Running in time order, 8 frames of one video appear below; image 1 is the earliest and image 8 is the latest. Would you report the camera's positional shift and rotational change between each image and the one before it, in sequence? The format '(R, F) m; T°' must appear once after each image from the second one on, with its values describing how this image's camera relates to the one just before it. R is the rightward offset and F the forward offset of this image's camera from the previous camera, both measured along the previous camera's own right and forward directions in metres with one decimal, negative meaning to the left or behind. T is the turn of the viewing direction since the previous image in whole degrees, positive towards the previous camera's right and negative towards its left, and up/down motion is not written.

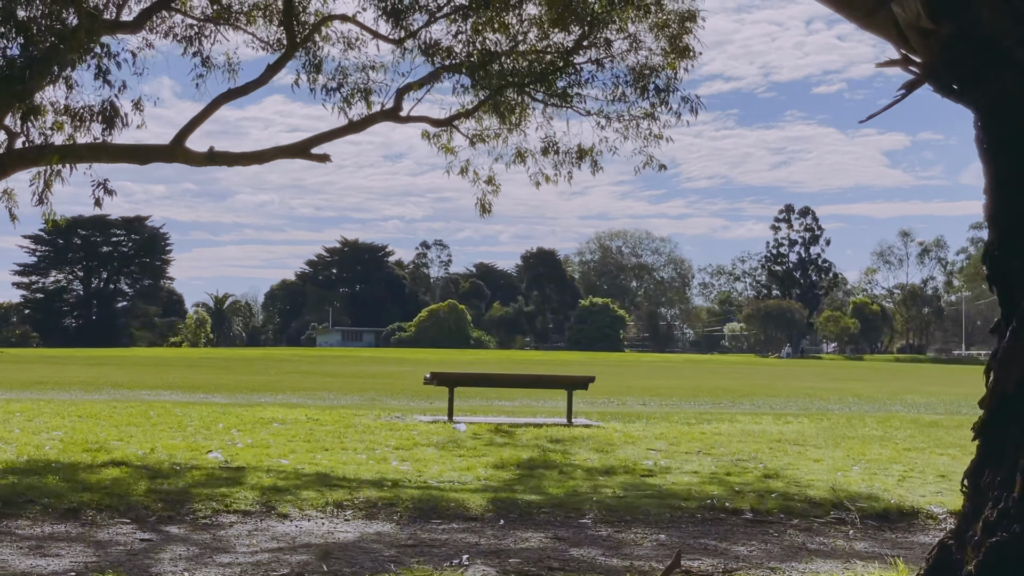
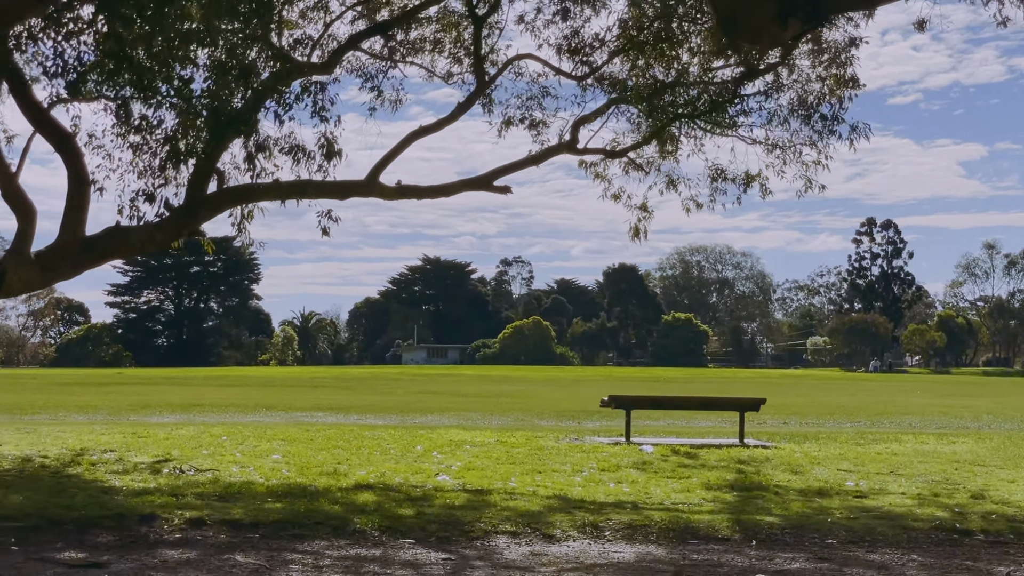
(-0.9, -0.5) m; -3°
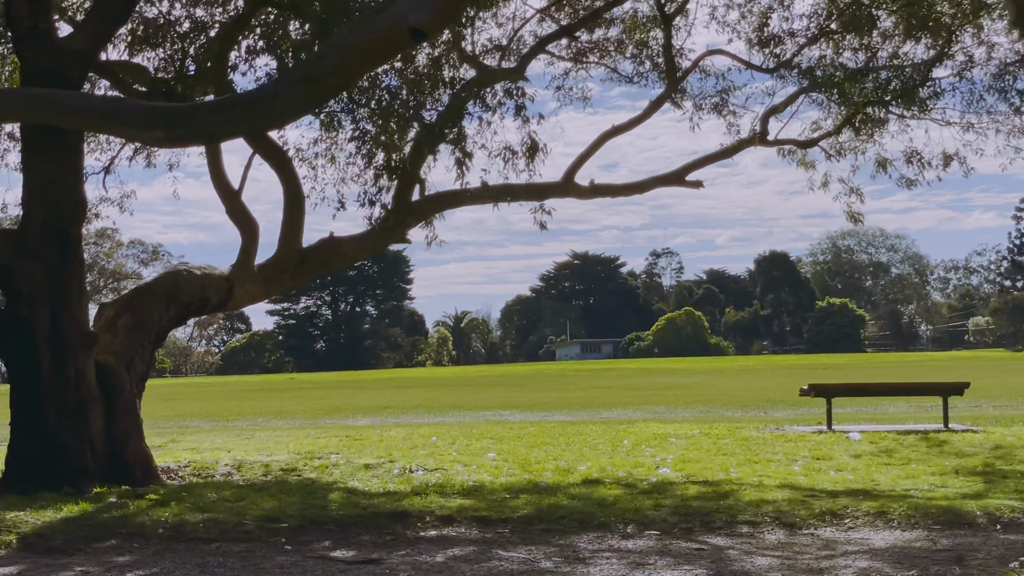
(-0.5, -0.2) m; -6°
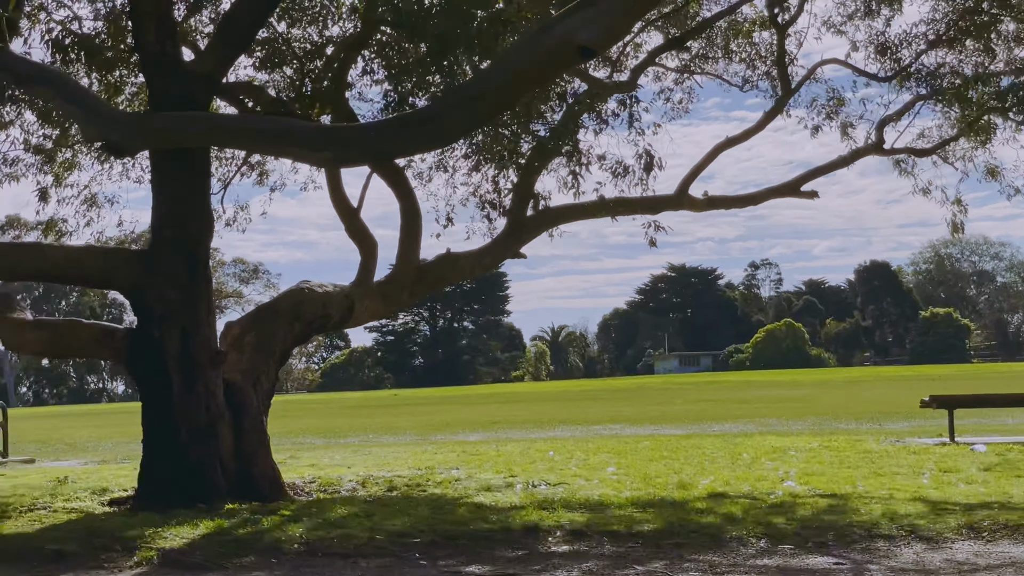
(-0.2, 0.0) m; -4°
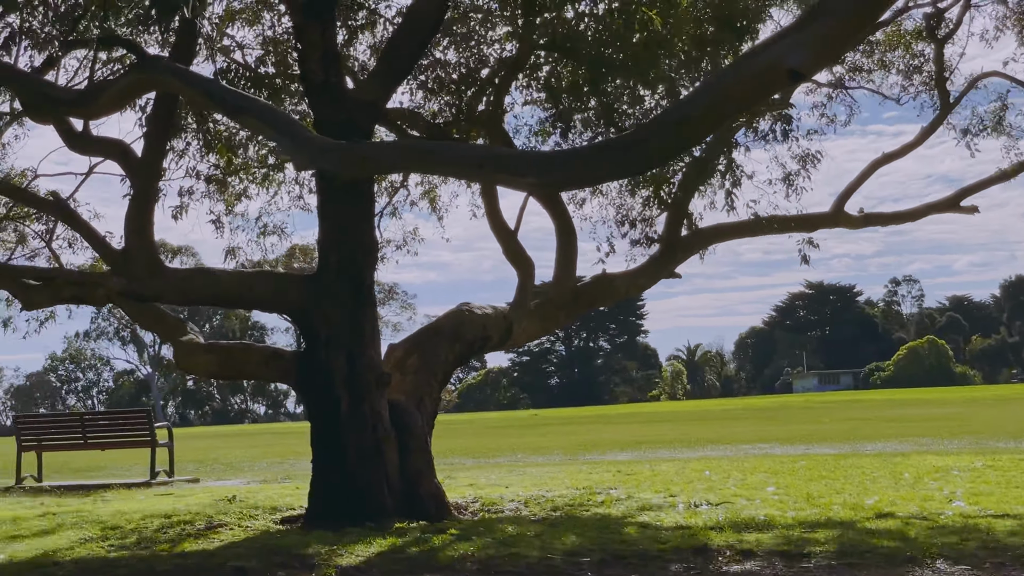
(-0.2, -0.1) m; -5°
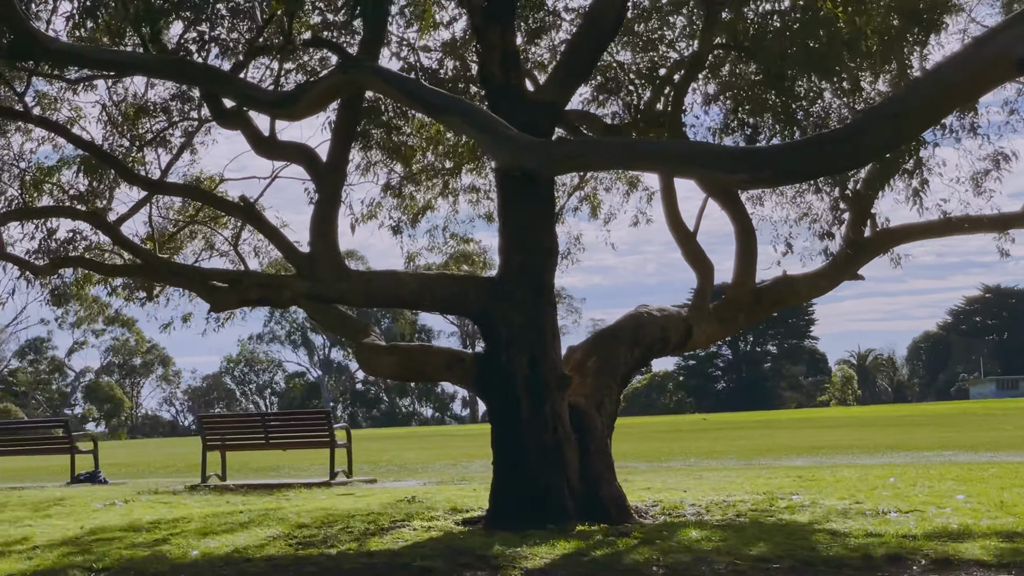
(-0.1, +0.1) m; -6°
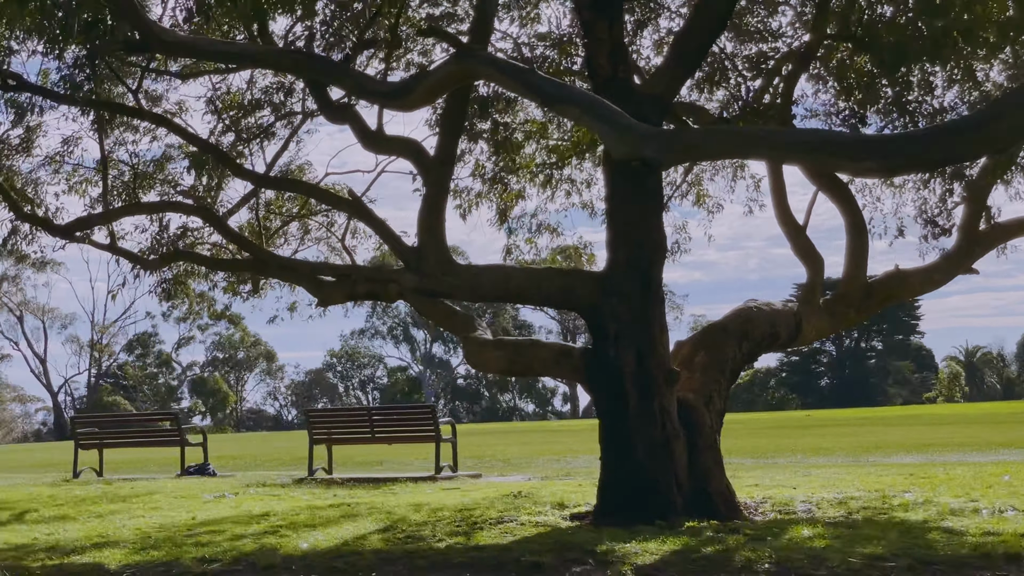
(0.0, 0.0) m; -4°
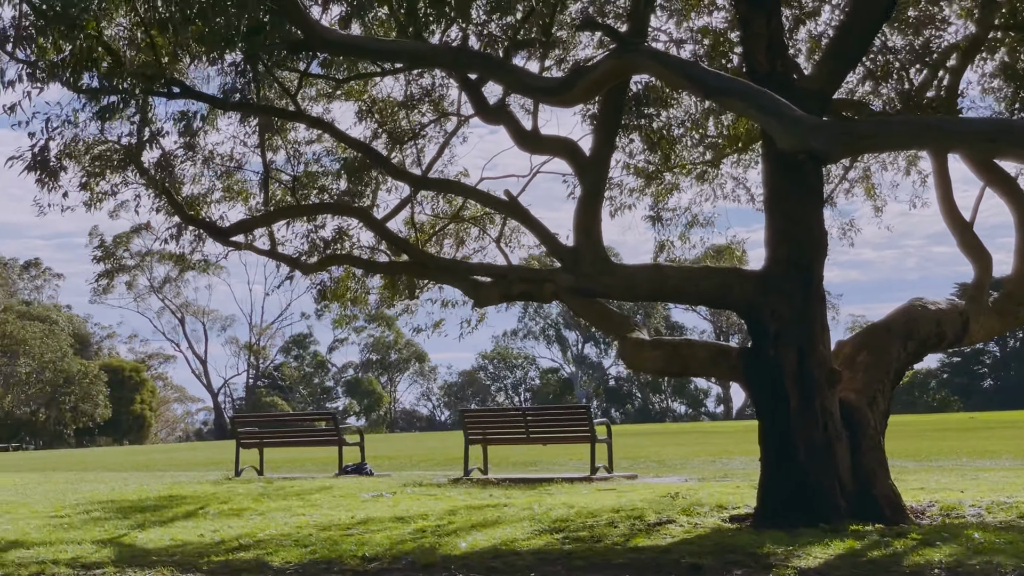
(0.0, +0.1) m; -6°
